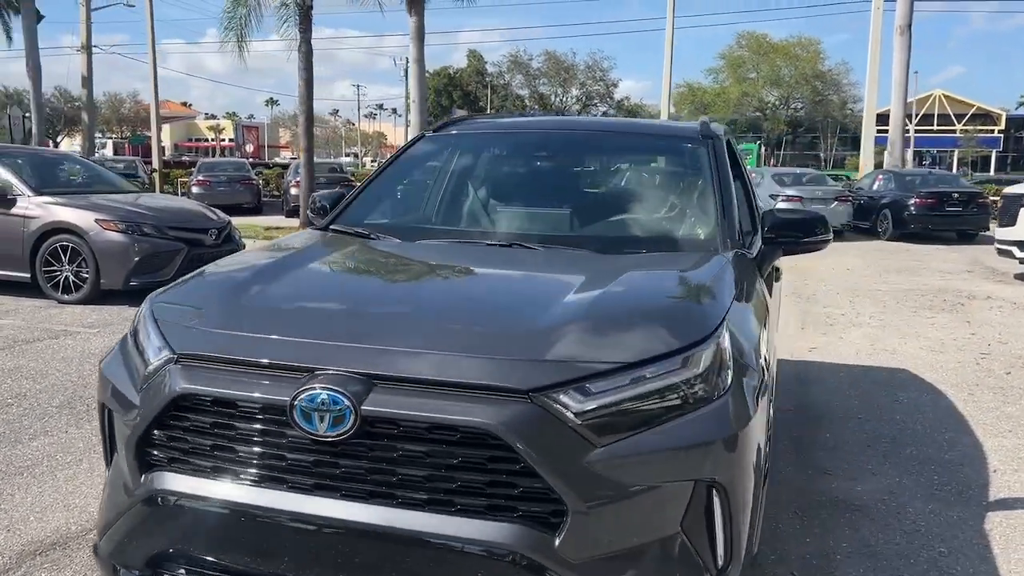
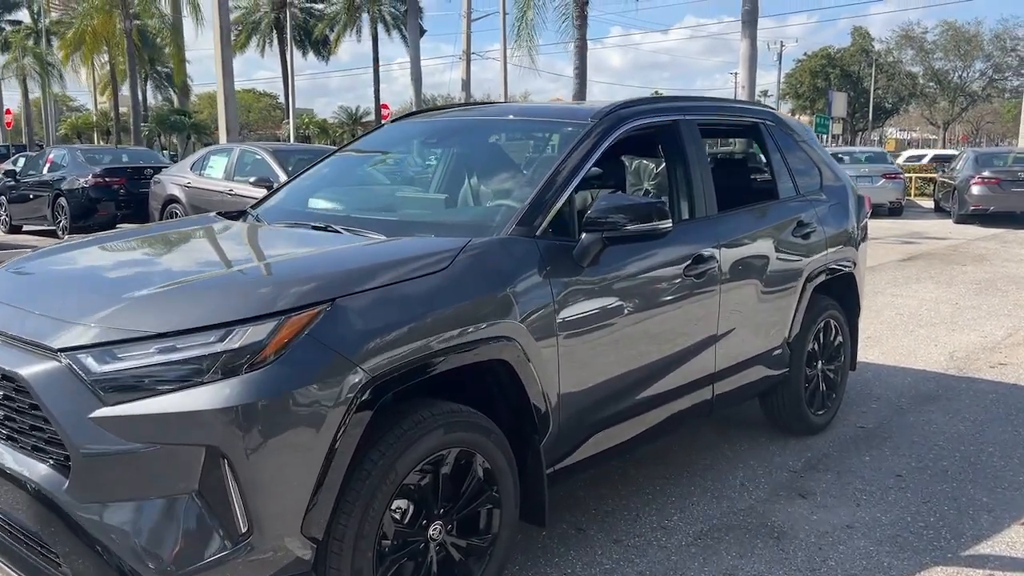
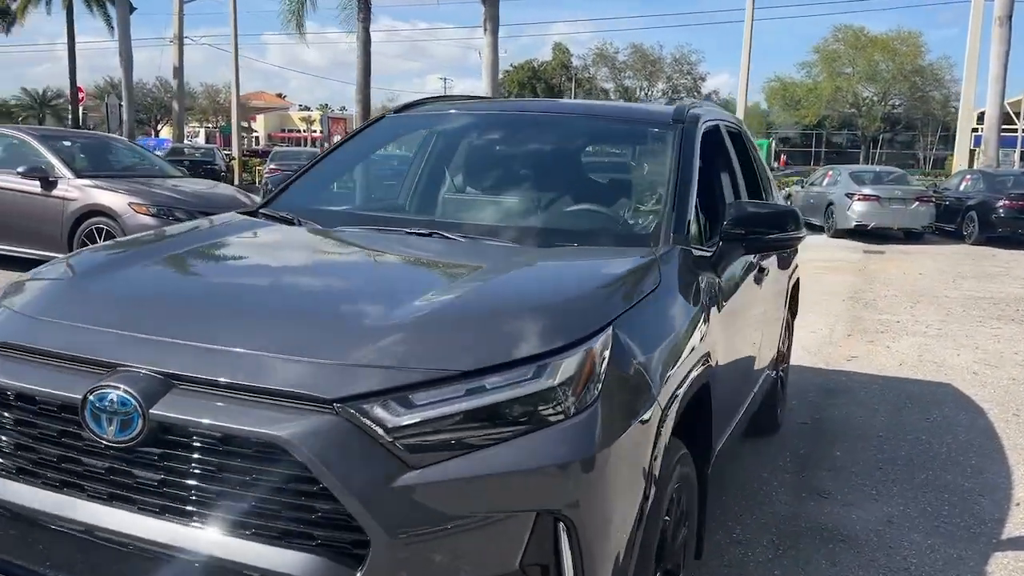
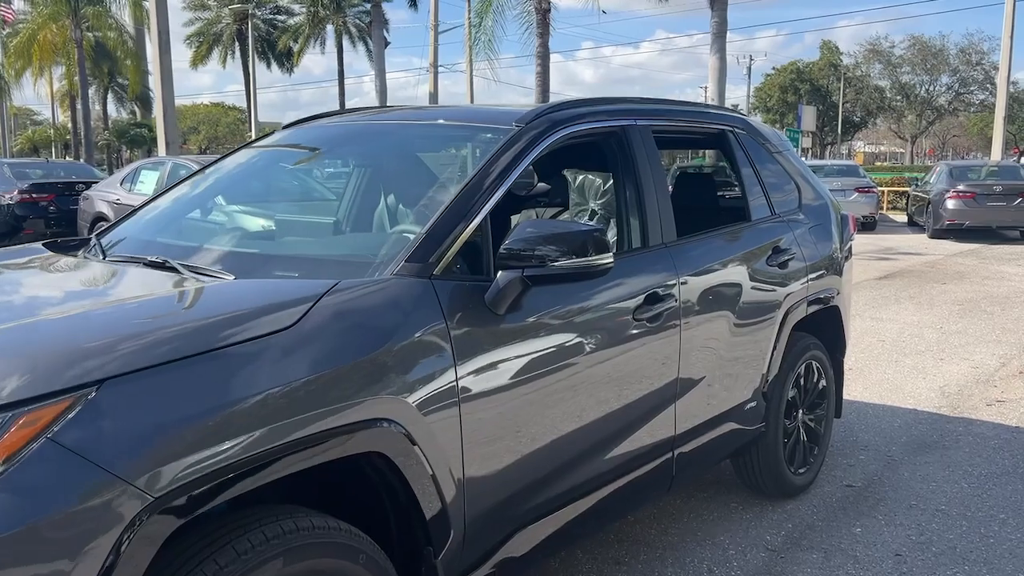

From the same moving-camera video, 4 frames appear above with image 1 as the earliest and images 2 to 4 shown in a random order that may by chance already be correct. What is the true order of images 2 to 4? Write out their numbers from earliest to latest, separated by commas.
3, 2, 4
